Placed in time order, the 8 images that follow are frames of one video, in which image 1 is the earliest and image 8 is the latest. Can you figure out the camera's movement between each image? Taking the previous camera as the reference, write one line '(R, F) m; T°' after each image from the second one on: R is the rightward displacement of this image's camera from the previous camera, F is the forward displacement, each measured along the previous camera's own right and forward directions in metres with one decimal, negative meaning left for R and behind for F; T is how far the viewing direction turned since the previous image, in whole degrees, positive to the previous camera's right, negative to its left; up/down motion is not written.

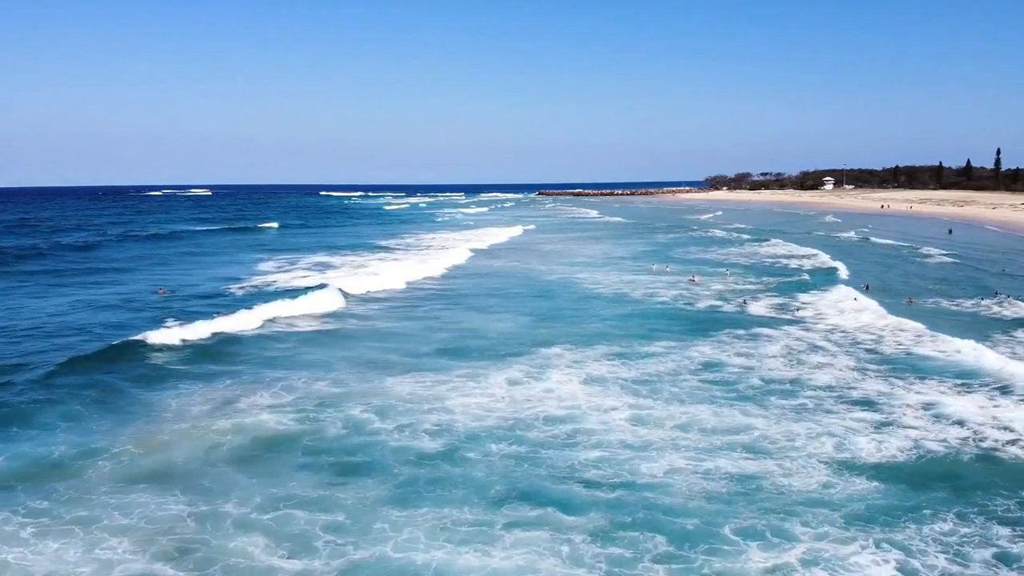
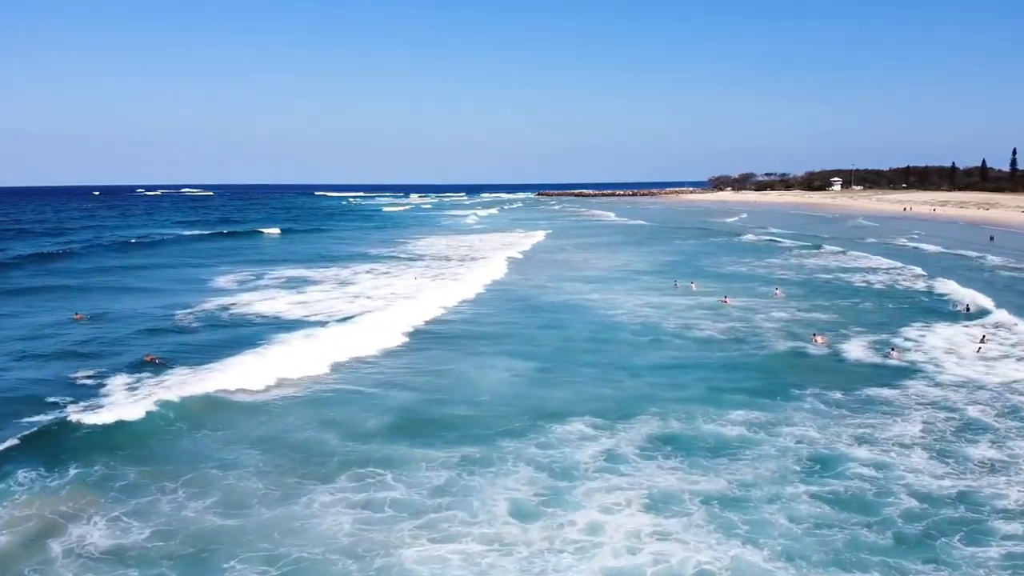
(-0.1, +5.6) m; 0°
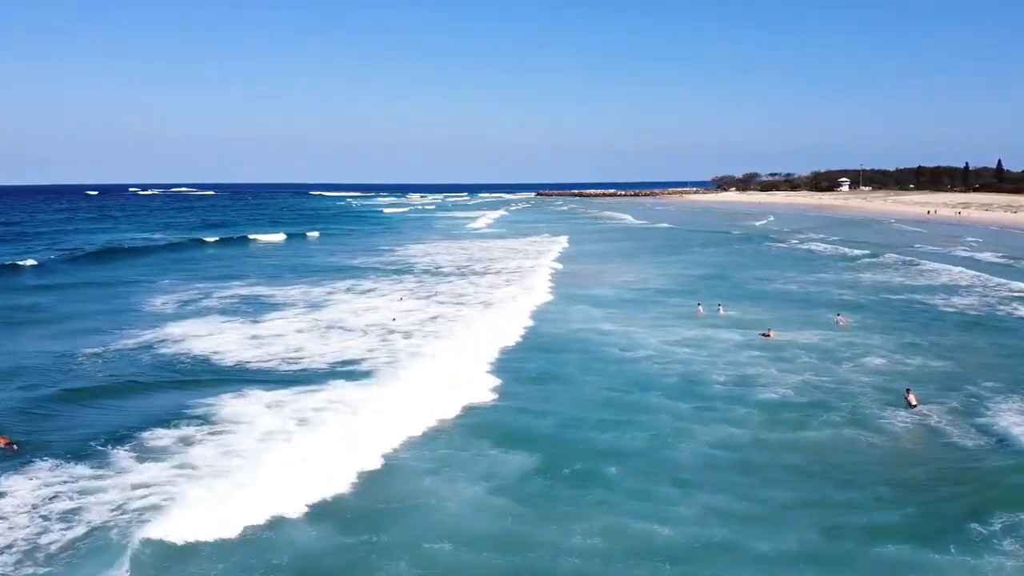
(+0.2, +5.1) m; 0°
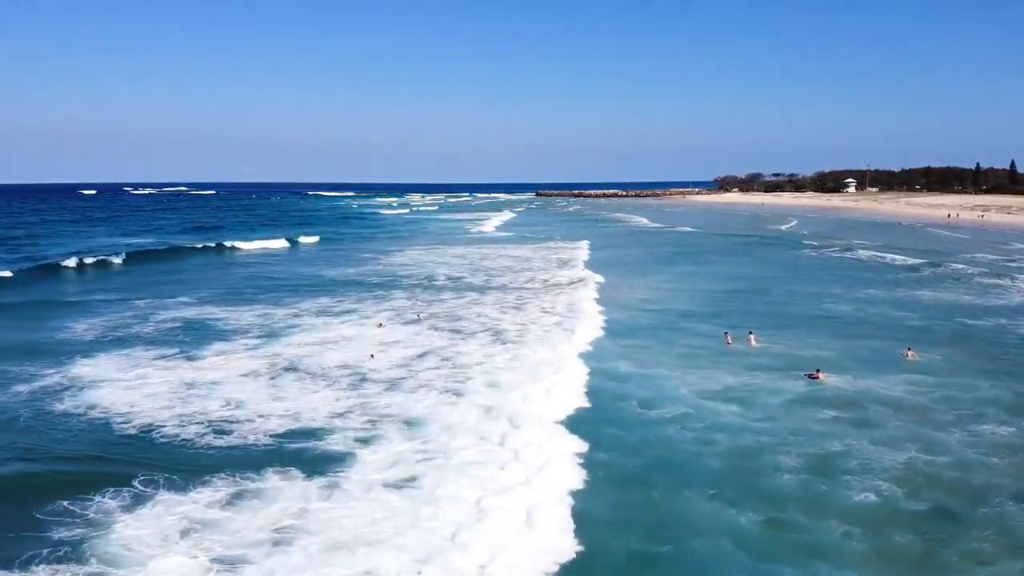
(+0.2, +3.9) m; 0°
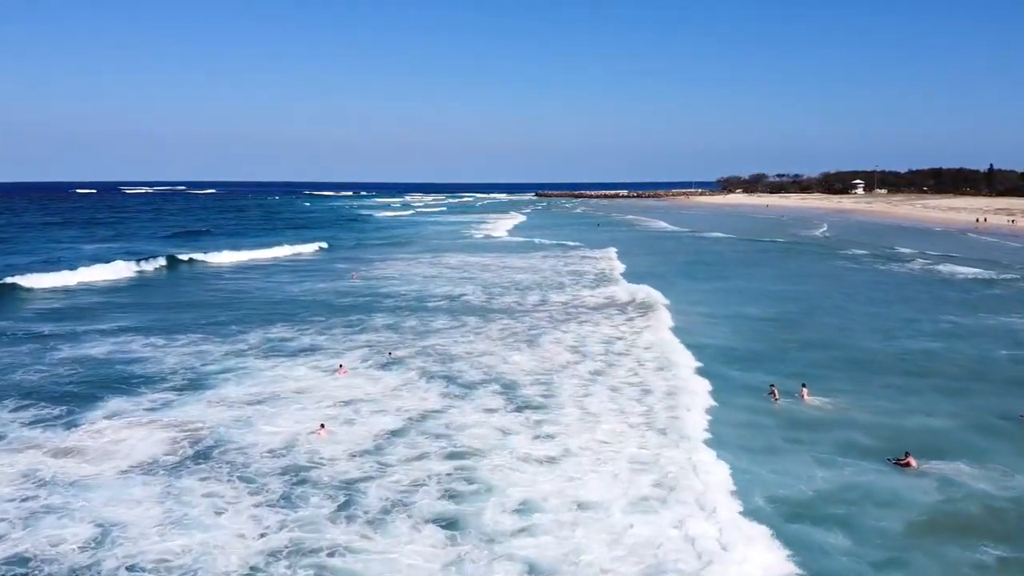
(-0.4, +4.7) m; 0°
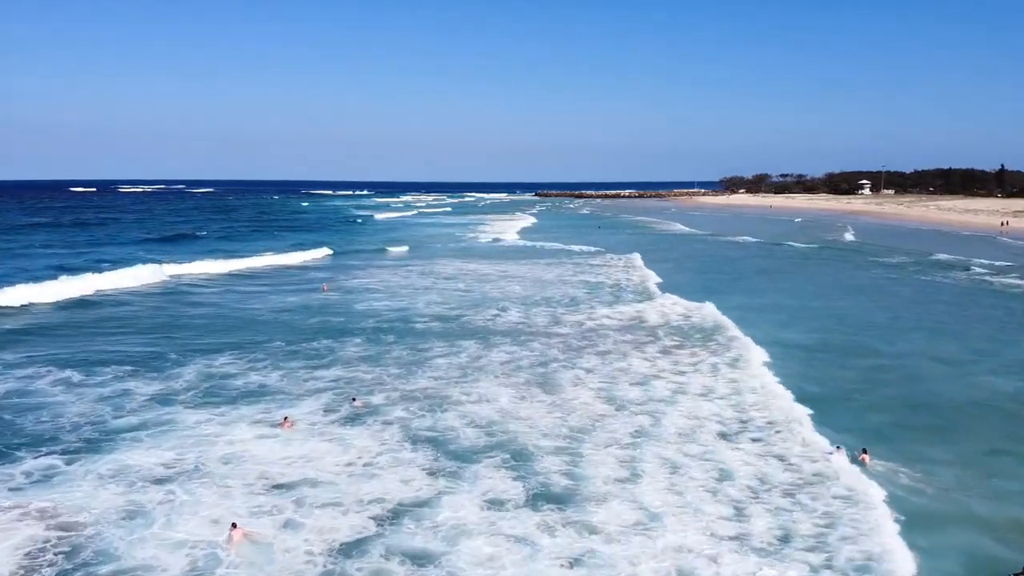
(-0.3, +3.5) m; 0°
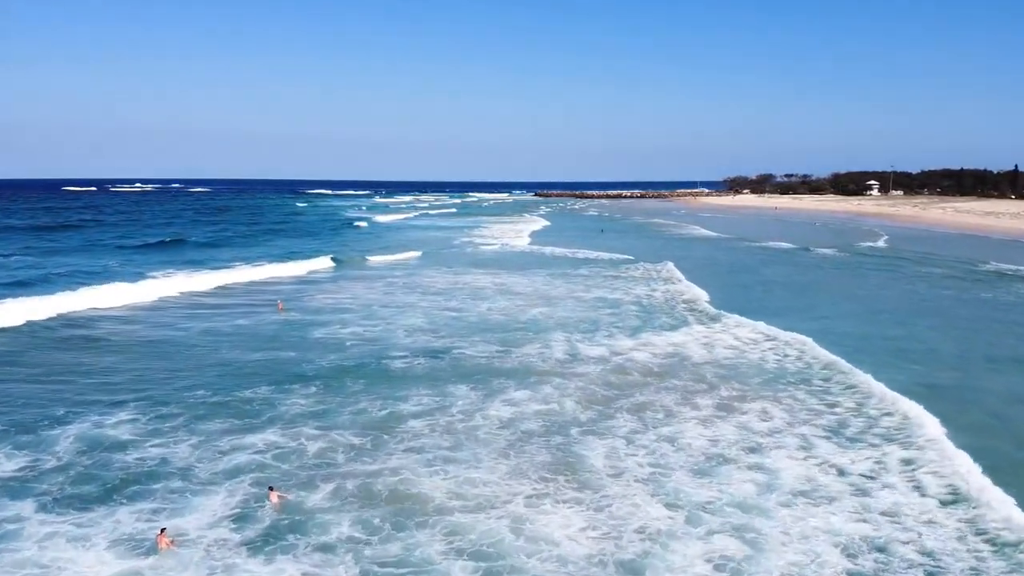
(-0.1, +3.8) m; 0°
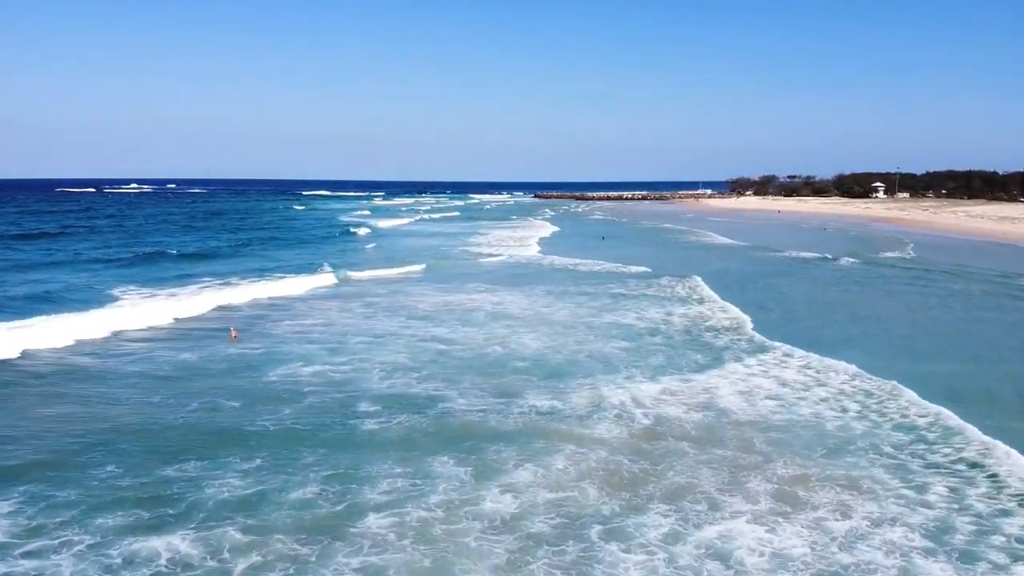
(+0.1, +2.5) m; 0°
